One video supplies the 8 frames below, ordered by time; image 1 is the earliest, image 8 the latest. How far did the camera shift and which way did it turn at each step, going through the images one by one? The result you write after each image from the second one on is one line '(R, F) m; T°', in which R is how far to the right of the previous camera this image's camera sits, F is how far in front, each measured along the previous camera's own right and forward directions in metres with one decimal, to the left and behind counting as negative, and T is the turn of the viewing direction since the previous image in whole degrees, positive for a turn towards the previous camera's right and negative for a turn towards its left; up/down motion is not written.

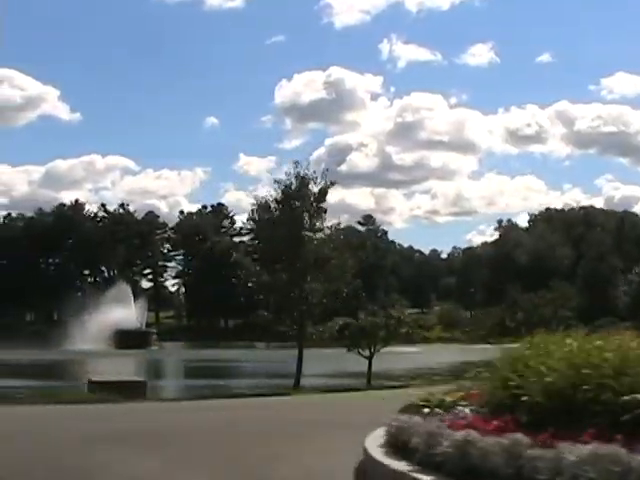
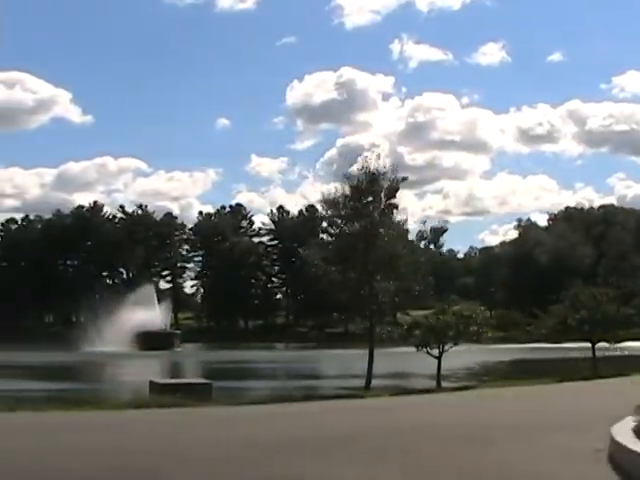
(-0.5, +0.4) m; -1°
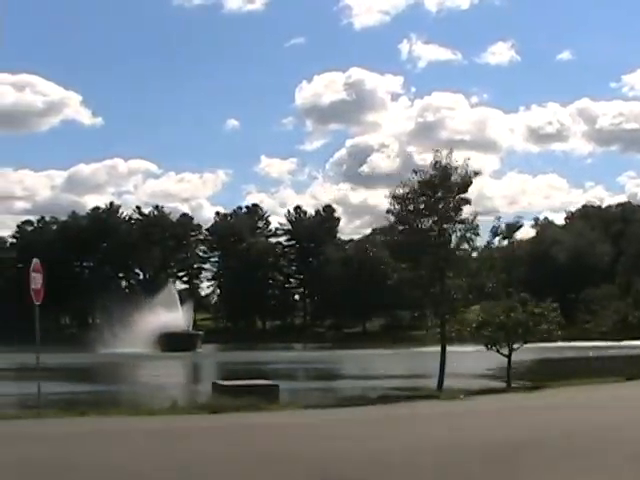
(-0.5, +0.3) m; 0°
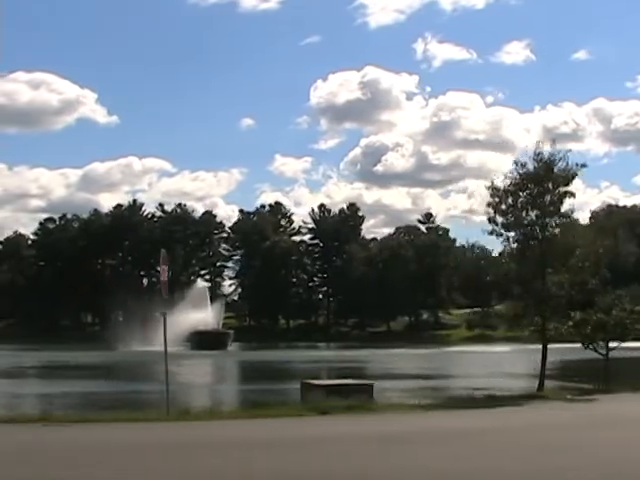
(-0.7, +0.4) m; -1°
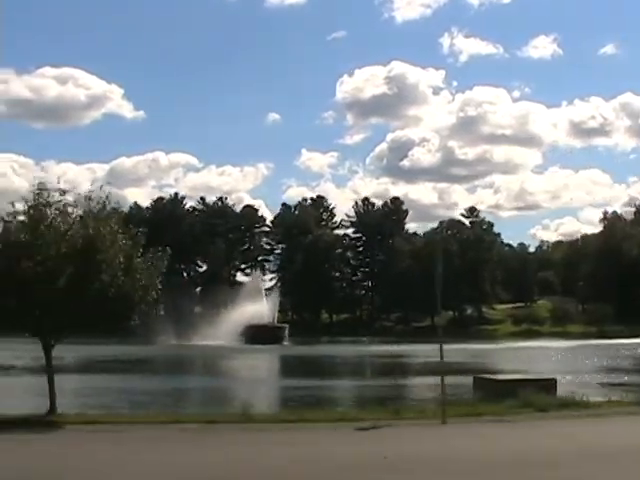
(-1.2, +0.8) m; -1°
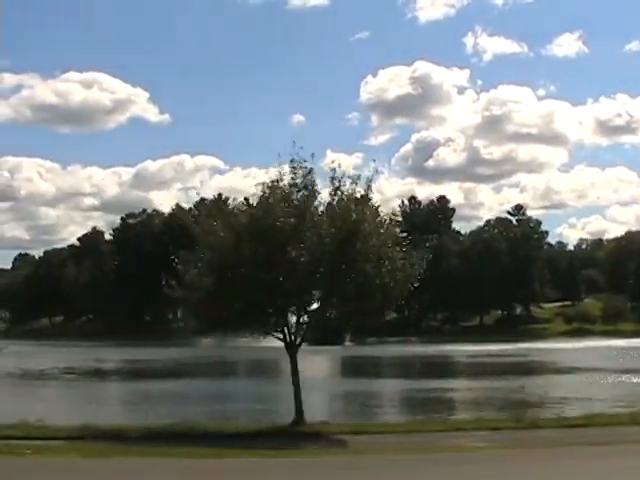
(-1.4, +0.8) m; -1°
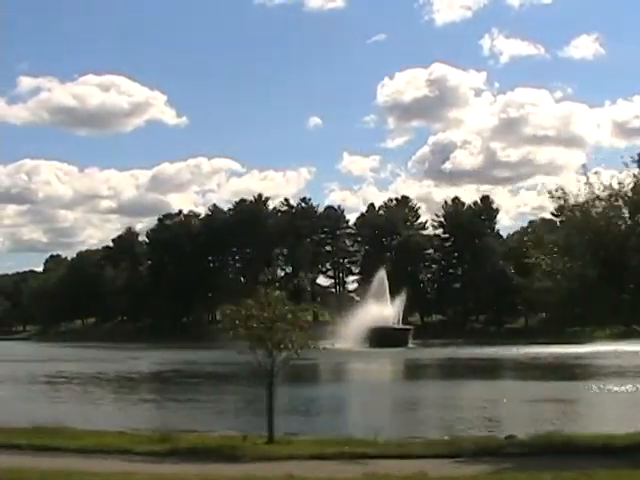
(-1.7, +1.1) m; -1°
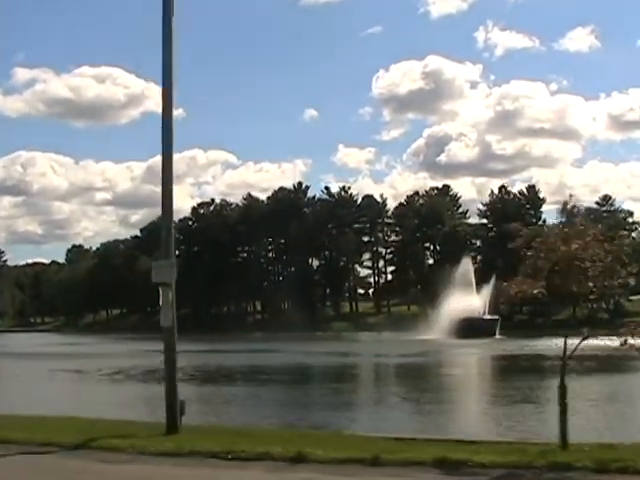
(-3.2, +2.0) m; 0°
